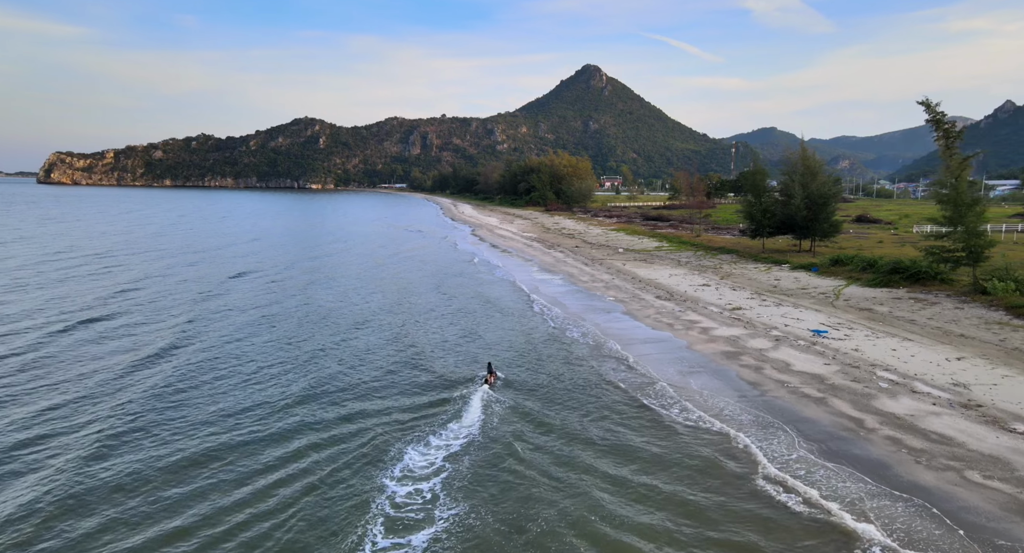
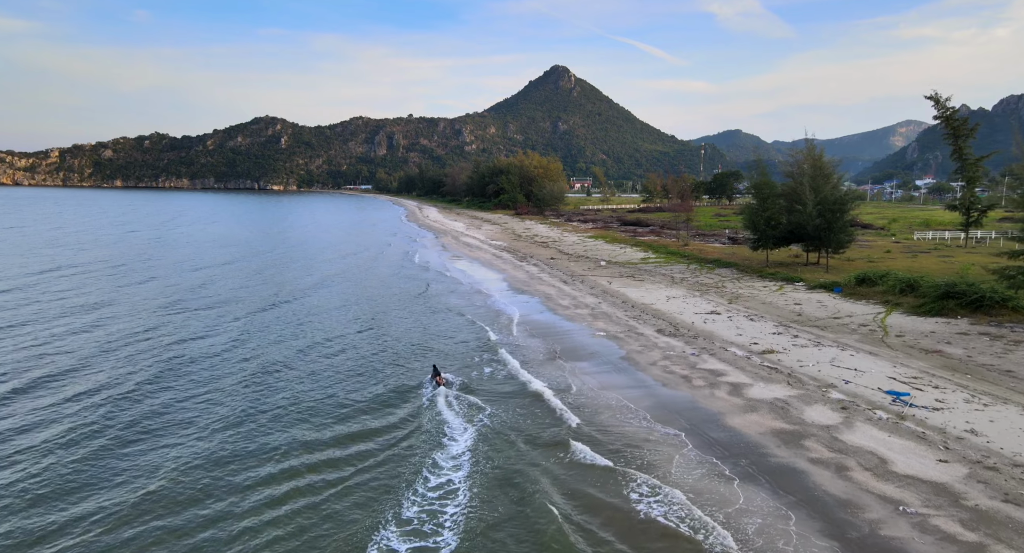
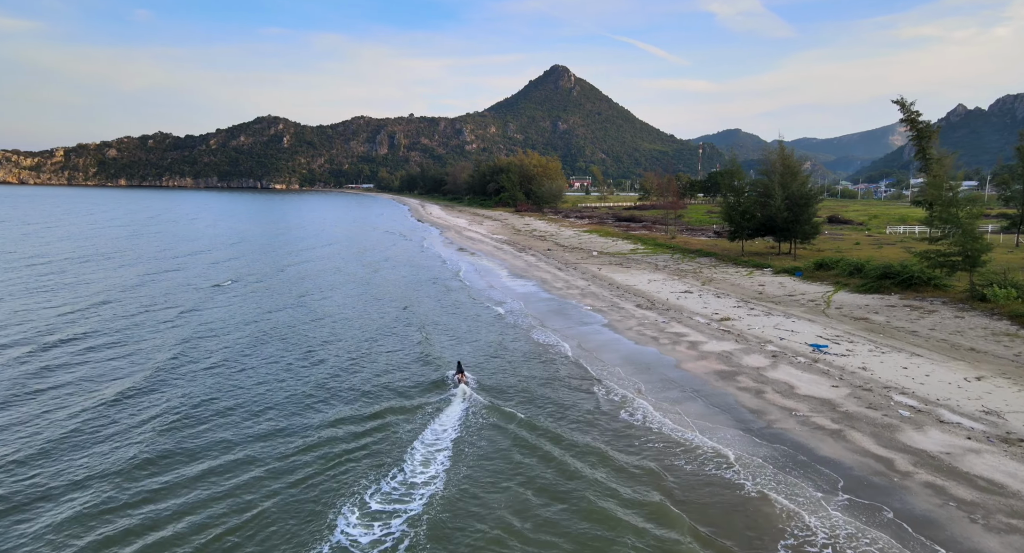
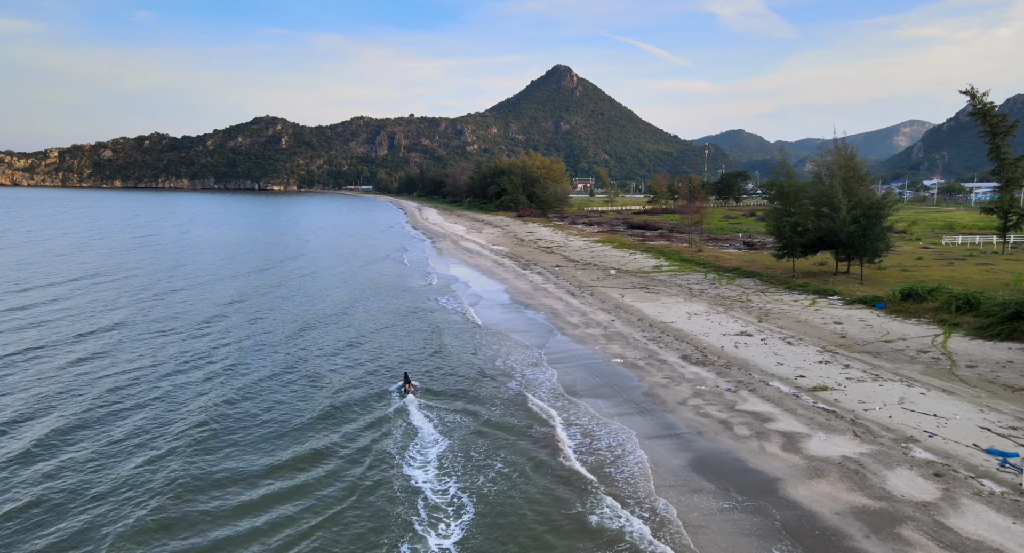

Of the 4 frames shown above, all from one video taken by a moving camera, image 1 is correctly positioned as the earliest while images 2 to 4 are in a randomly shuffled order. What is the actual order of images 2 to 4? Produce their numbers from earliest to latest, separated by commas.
3, 2, 4
